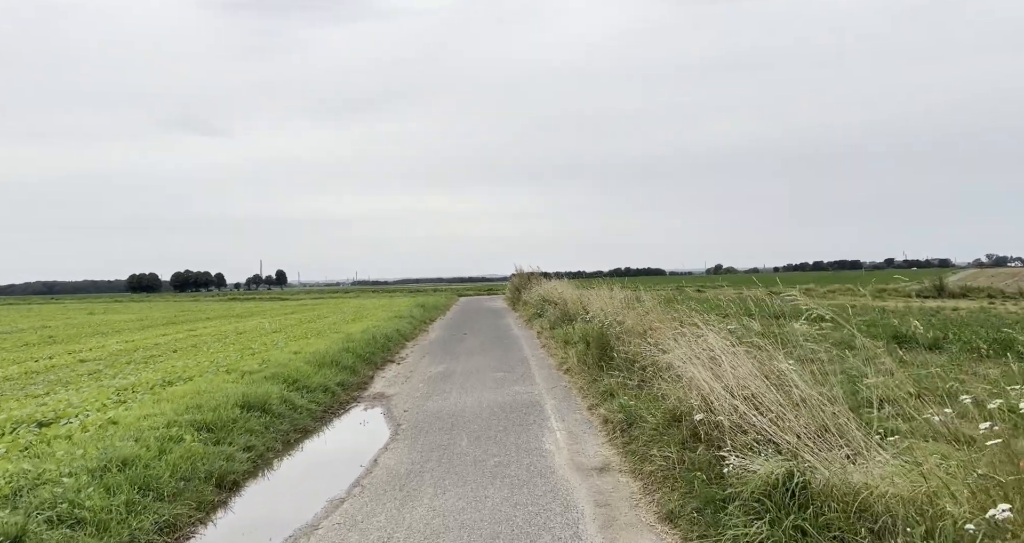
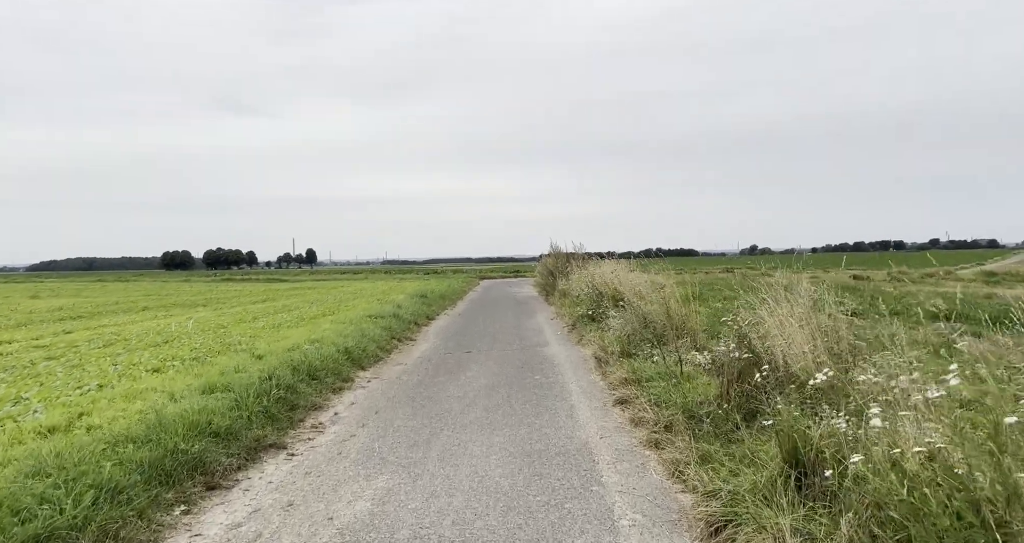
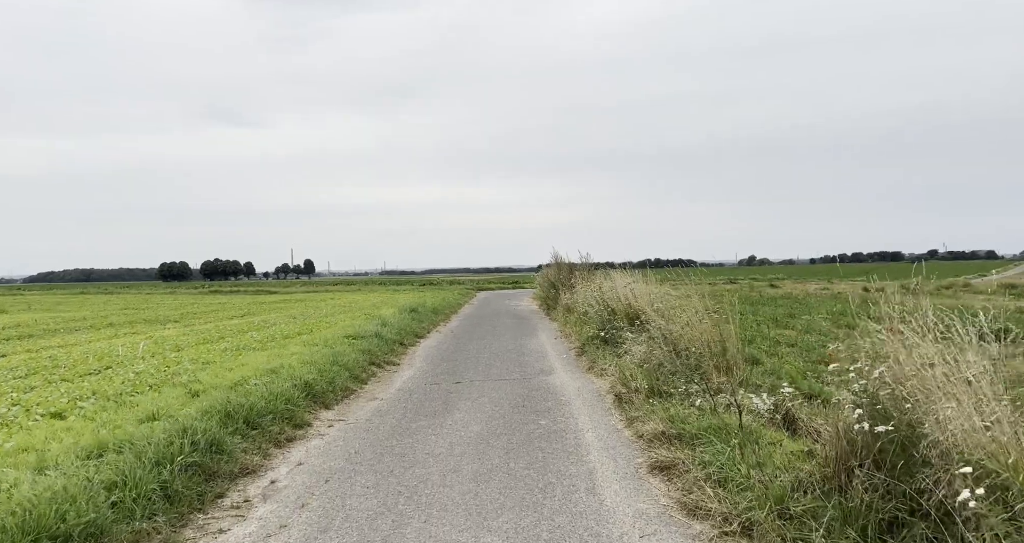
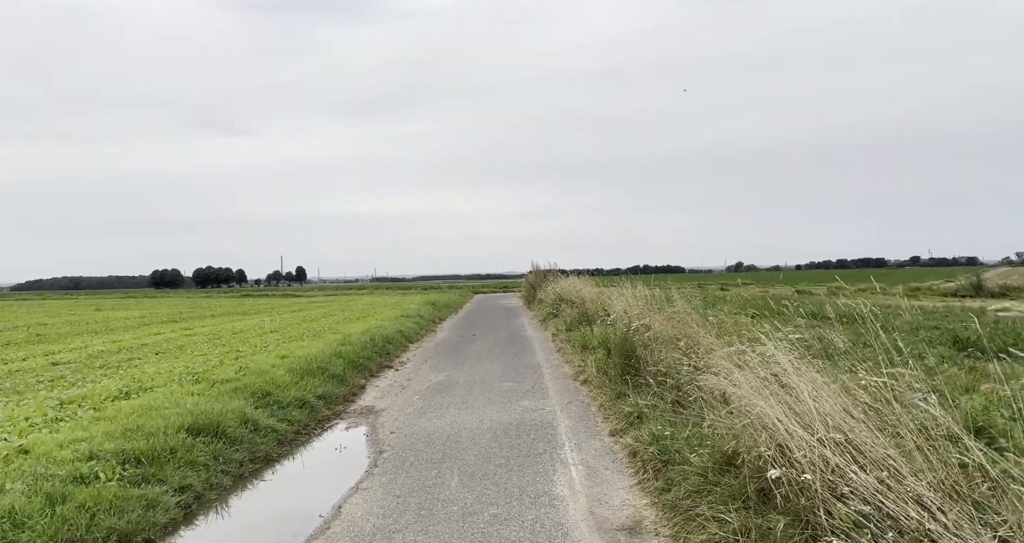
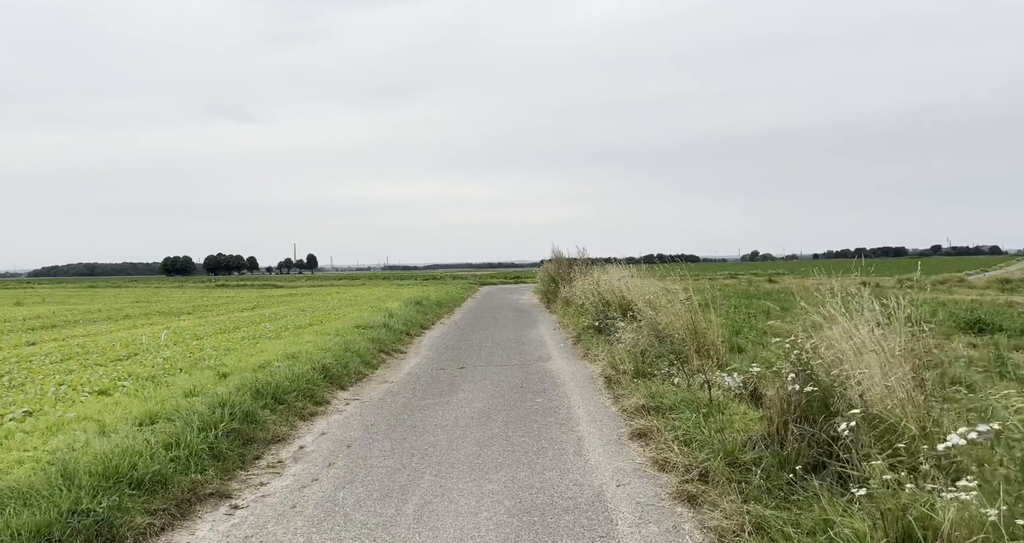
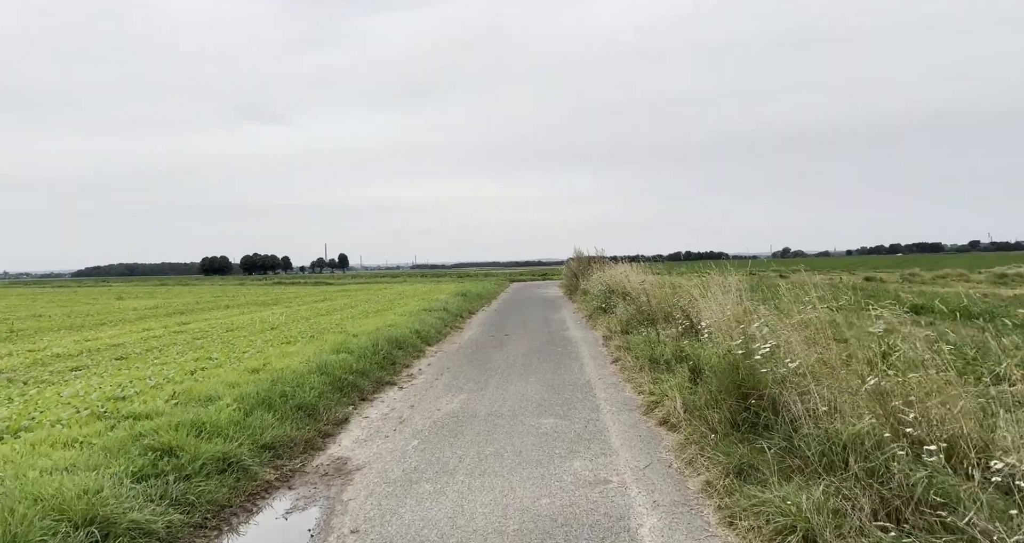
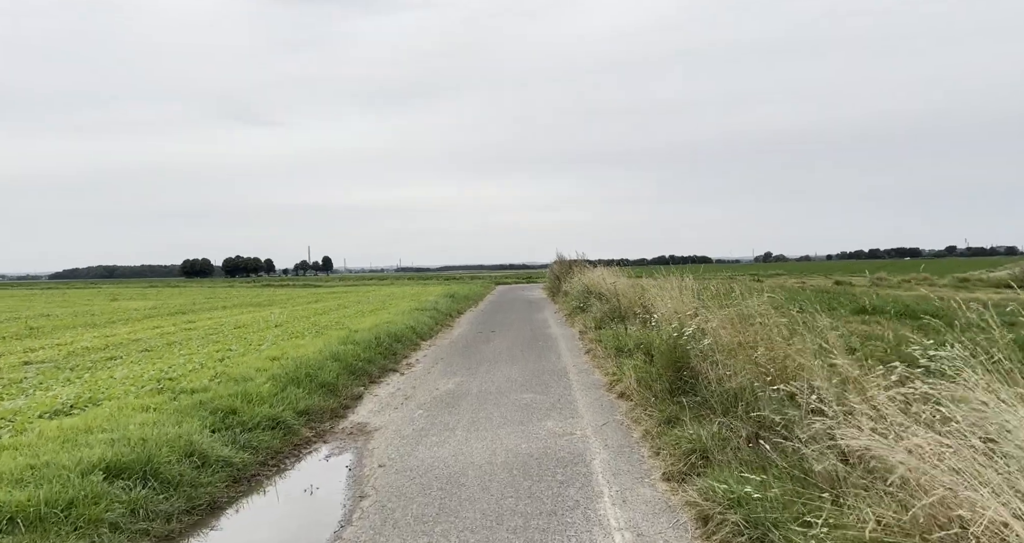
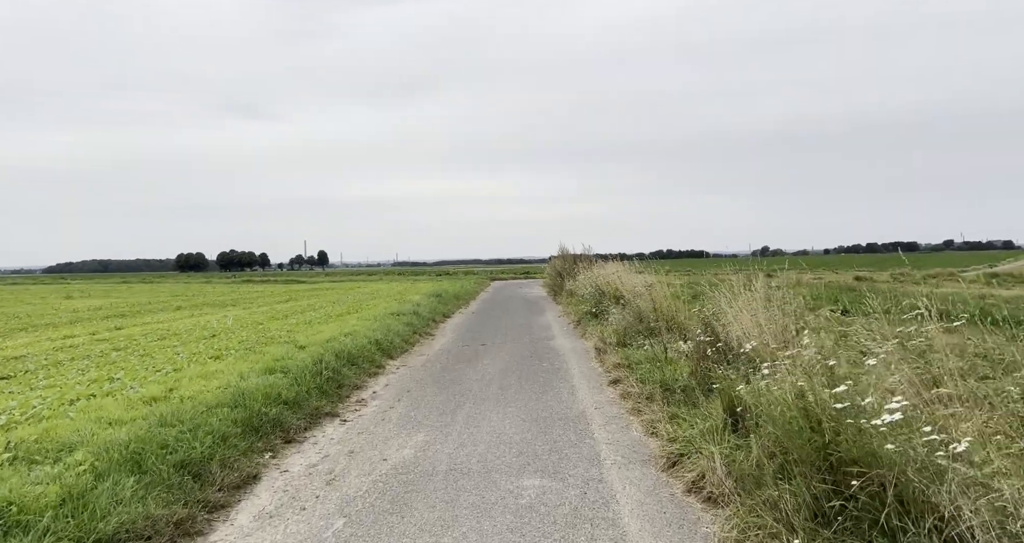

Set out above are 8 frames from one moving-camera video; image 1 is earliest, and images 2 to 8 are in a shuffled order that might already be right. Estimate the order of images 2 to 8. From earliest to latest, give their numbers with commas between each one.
4, 7, 6, 8, 2, 5, 3
